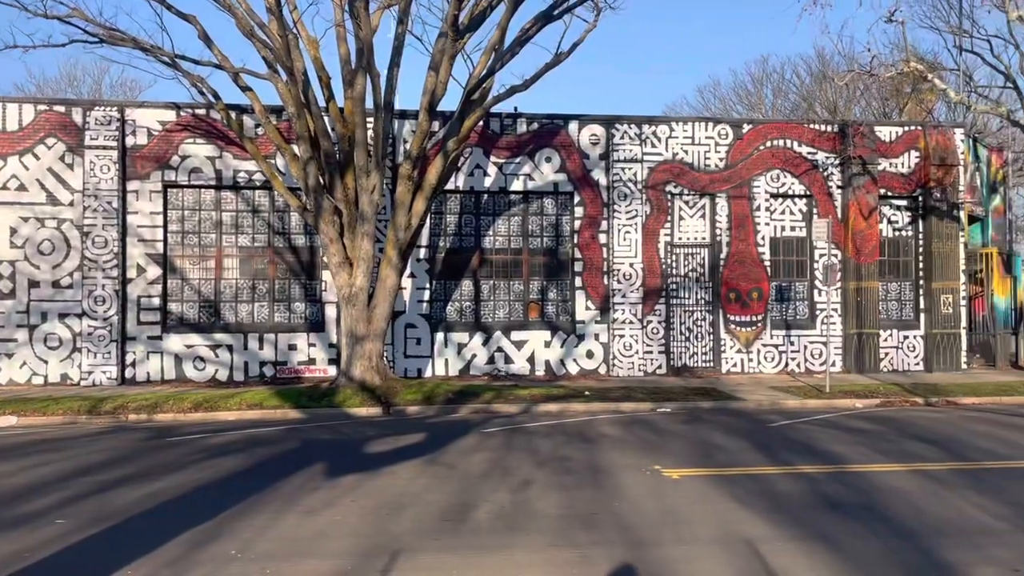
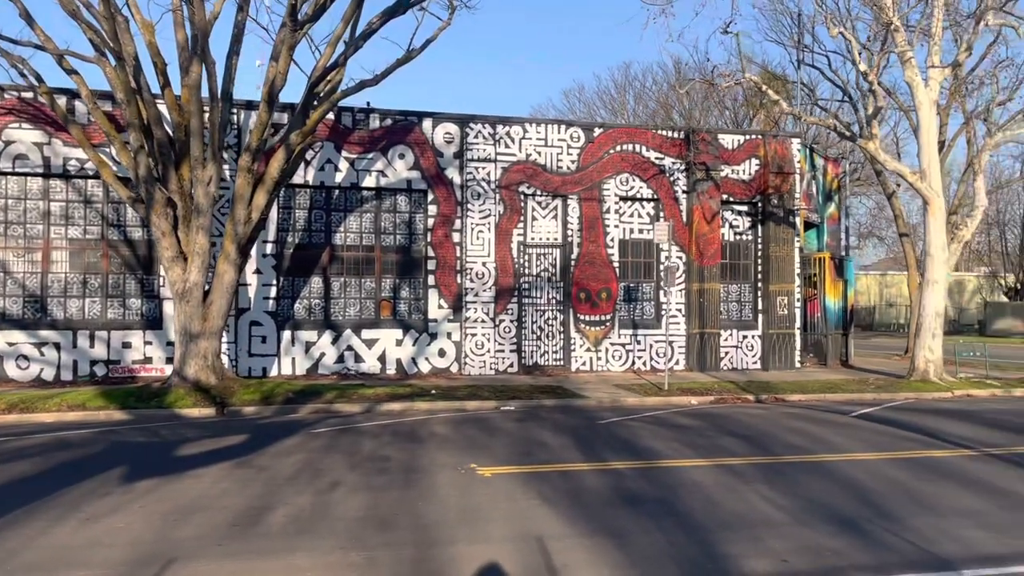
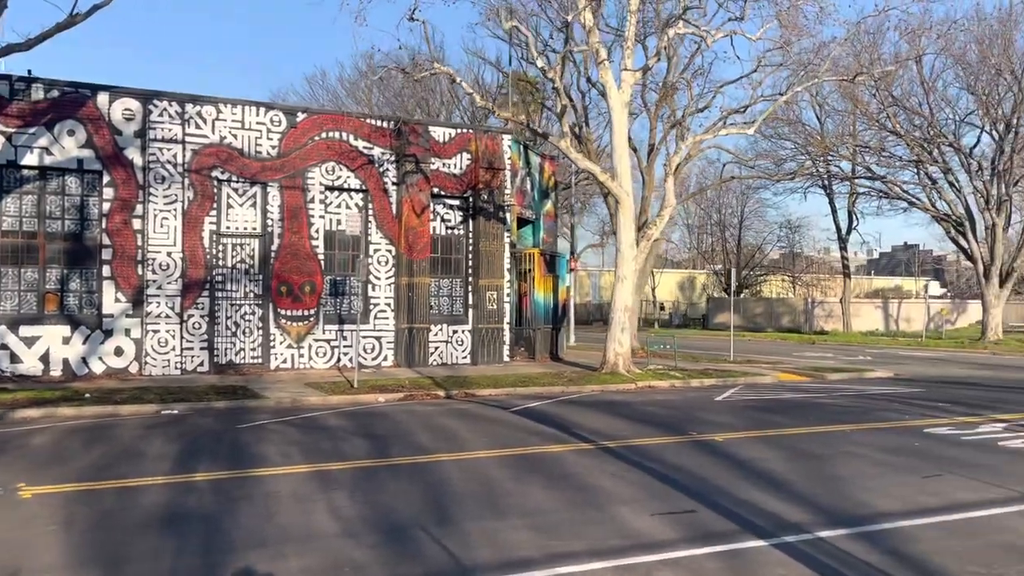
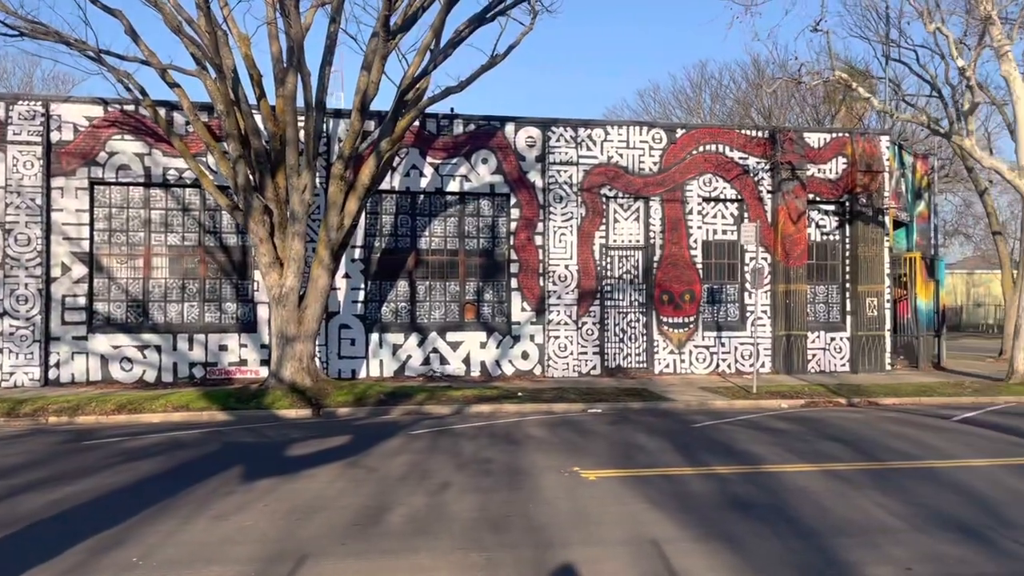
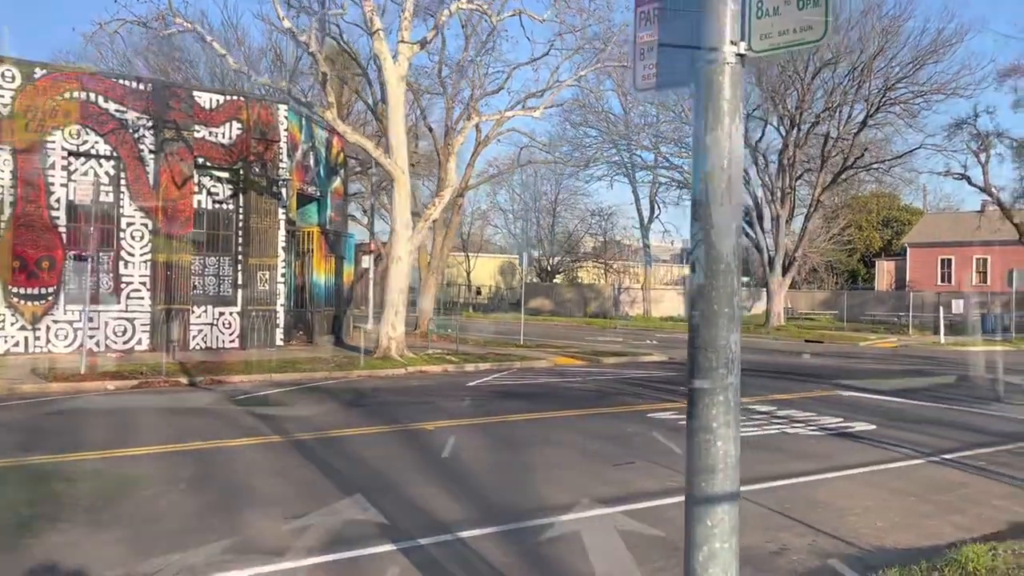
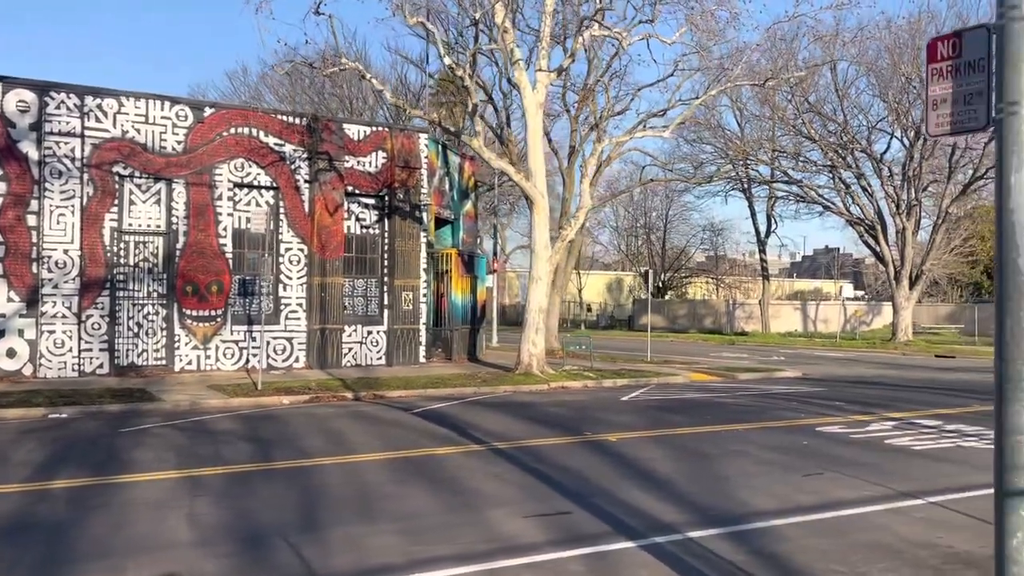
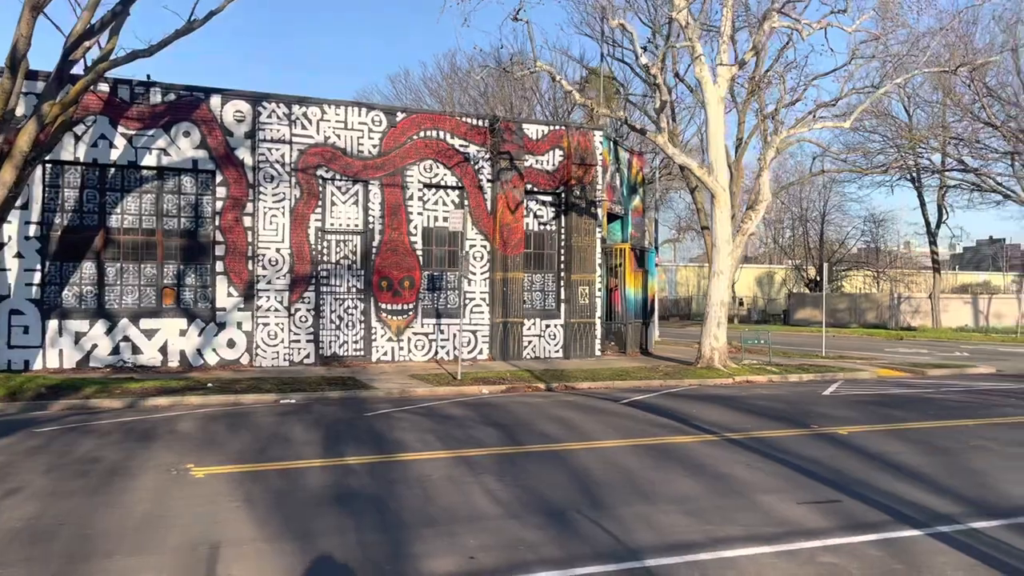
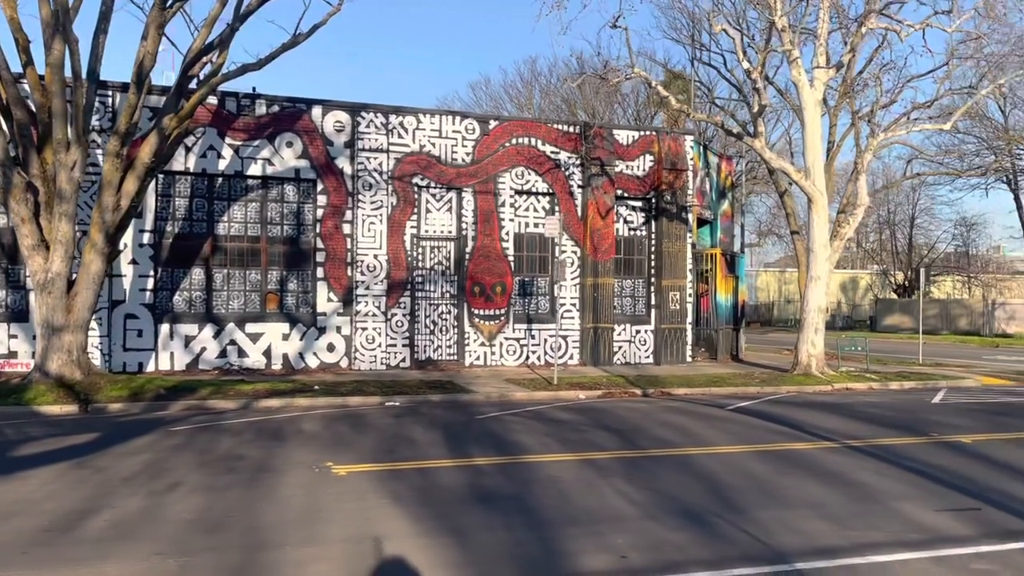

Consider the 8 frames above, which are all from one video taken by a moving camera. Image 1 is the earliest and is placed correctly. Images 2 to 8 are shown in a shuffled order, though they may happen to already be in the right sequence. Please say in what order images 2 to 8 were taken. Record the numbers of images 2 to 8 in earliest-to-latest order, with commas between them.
4, 2, 8, 7, 3, 6, 5
